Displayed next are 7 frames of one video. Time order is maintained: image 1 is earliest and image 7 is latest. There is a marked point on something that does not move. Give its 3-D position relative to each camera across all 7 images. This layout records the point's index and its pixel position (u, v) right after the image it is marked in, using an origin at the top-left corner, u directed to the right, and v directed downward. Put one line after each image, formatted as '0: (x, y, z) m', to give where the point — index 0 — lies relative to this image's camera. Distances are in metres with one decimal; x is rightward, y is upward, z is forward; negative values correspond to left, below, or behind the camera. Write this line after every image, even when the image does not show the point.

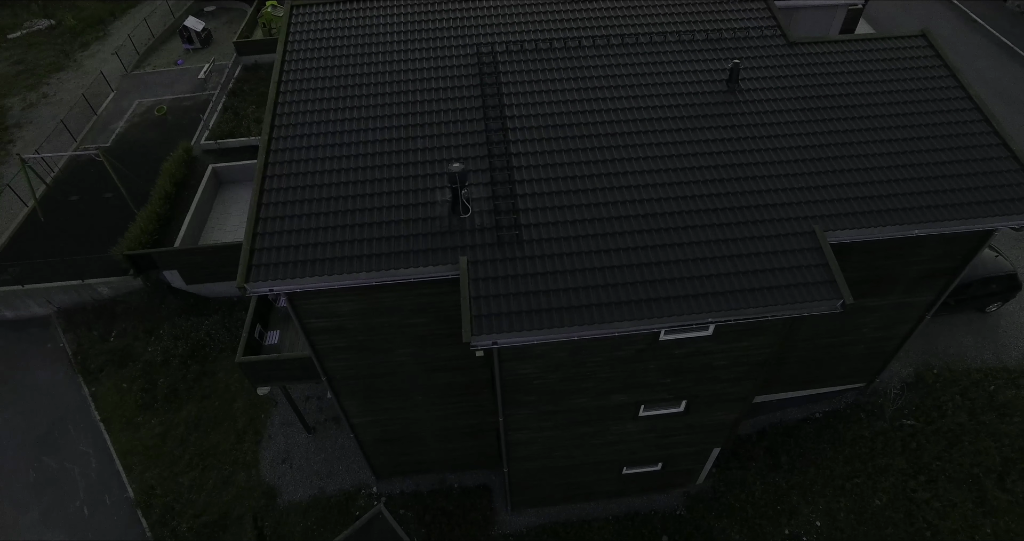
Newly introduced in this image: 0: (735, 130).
0: (+3.9, +2.4, +10.2) m
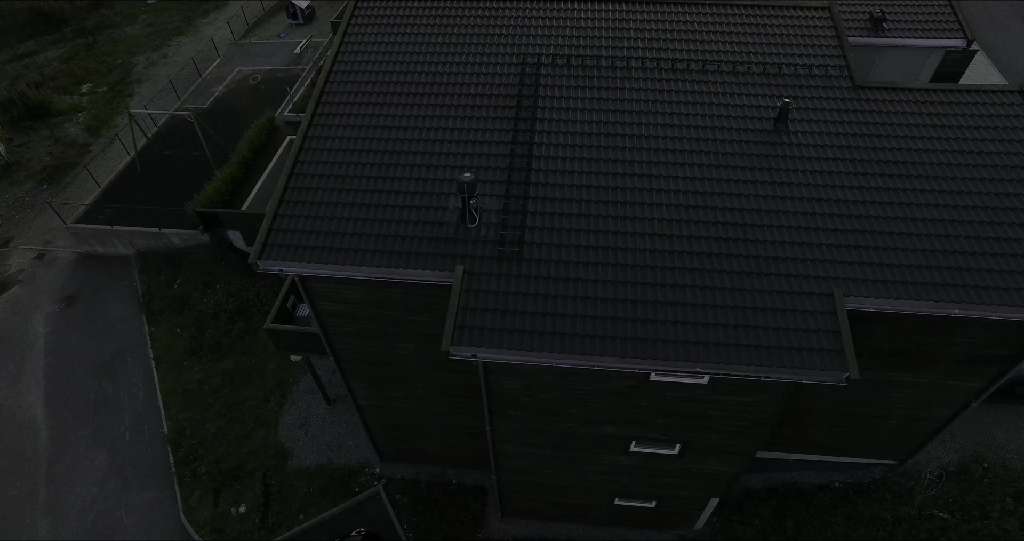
0: (+4.3, +1.6, +9.6) m
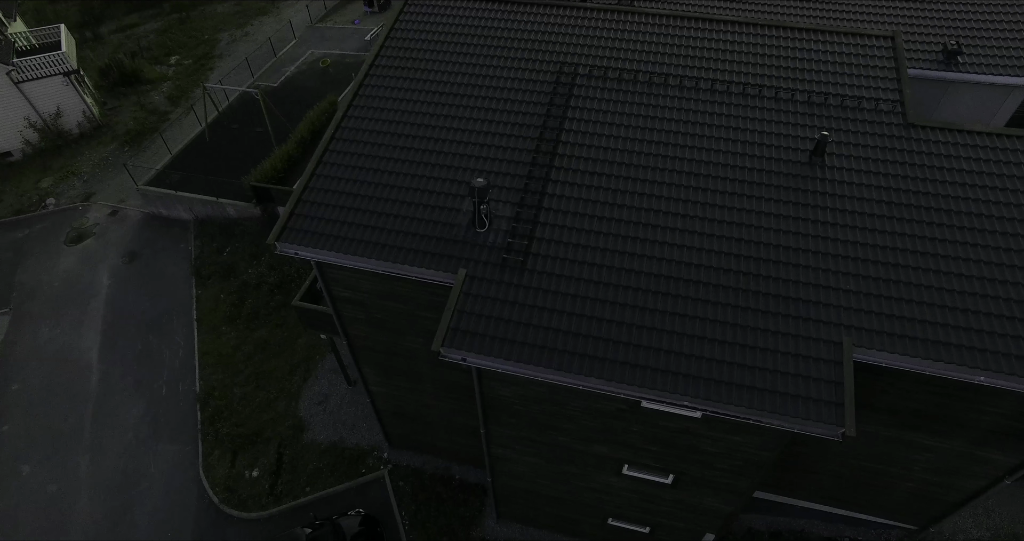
0: (+4.5, +1.0, +9.1) m
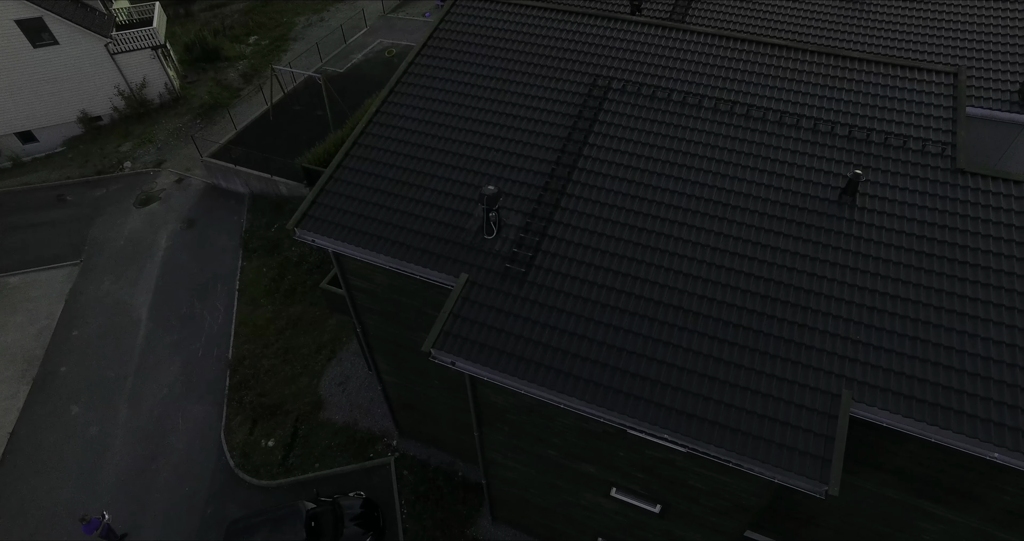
0: (+4.6, +0.3, +8.7) m
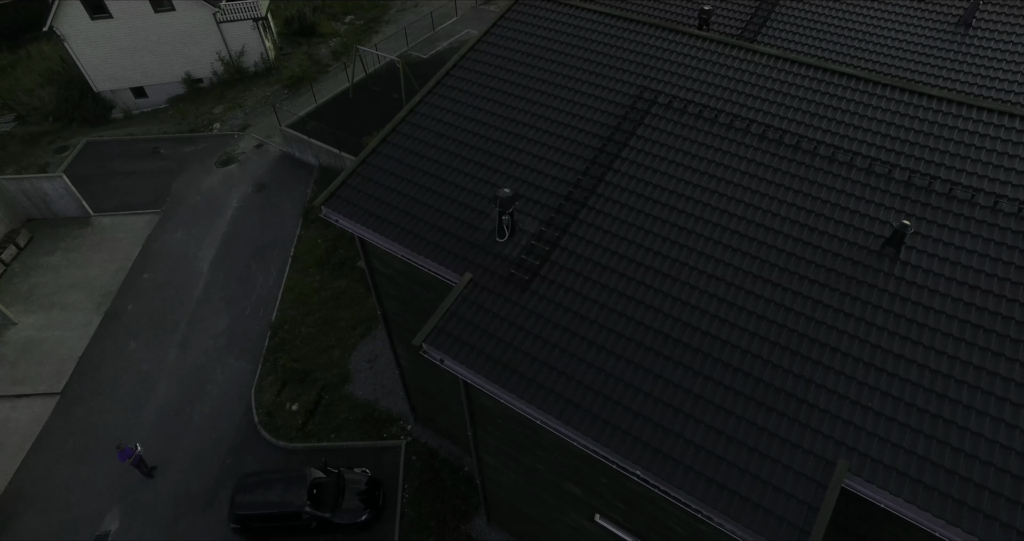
0: (+4.5, -0.4, +7.9) m
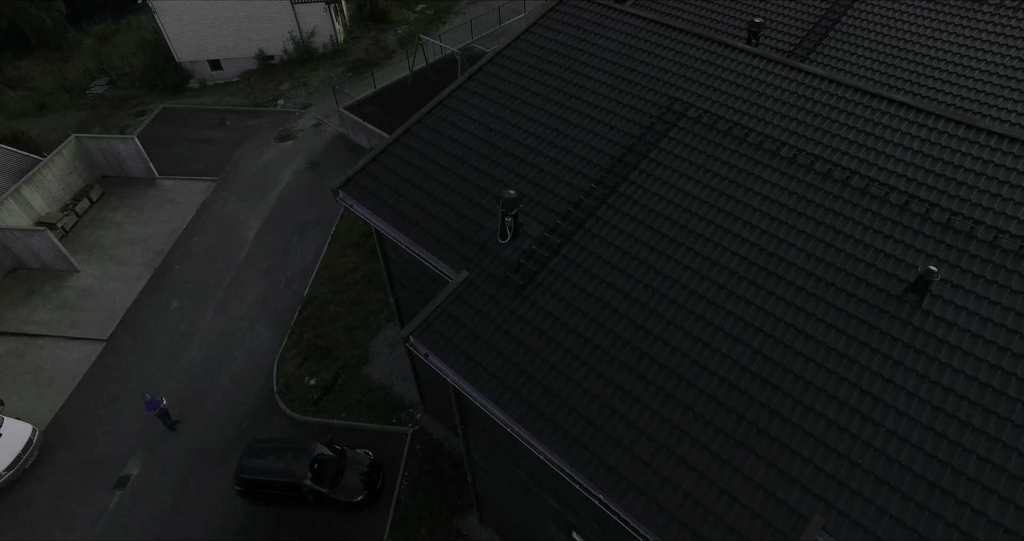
0: (+4.3, -0.9, +7.3) m
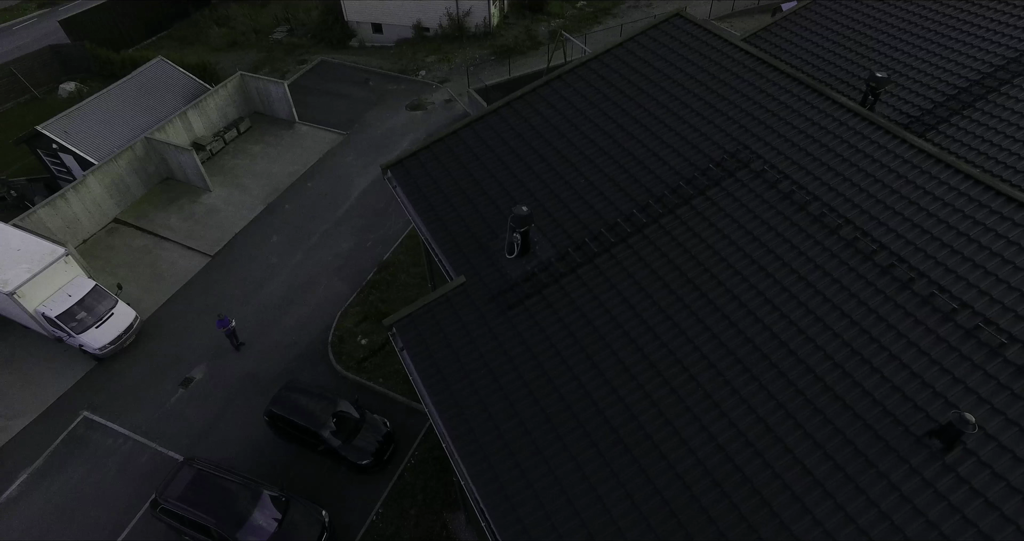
0: (+3.4, -2.2, +6.1) m
